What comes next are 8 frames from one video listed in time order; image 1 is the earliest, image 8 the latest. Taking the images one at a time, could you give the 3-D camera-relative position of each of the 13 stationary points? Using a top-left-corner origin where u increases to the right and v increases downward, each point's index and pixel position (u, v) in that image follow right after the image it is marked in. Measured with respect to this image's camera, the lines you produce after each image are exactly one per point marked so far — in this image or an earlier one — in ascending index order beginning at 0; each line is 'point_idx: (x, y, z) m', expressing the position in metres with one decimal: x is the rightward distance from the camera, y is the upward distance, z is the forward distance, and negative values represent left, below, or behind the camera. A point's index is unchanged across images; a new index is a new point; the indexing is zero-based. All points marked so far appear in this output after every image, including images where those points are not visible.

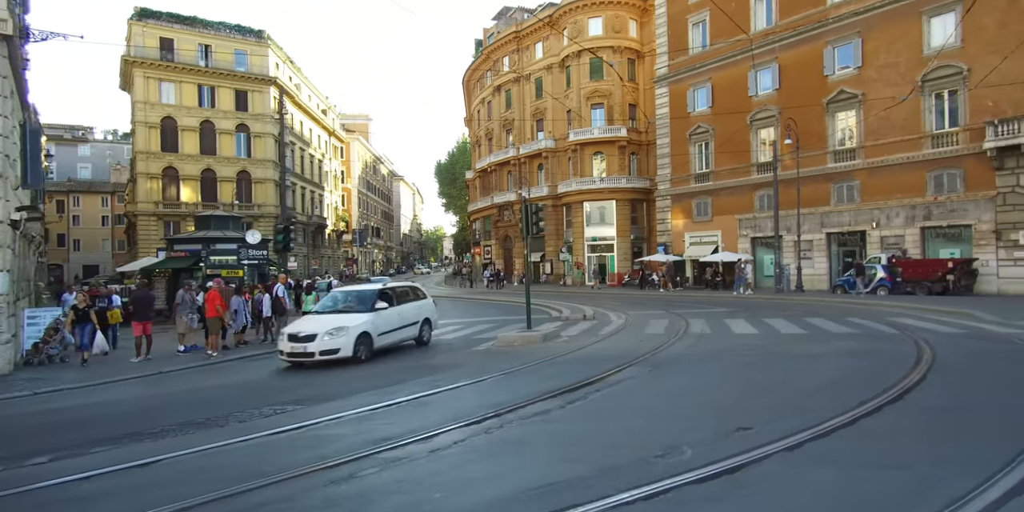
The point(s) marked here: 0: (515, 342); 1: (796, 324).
0: (-0.3, -2.5, +15.3) m
1: (+8.1, -2.1, +16.3) m
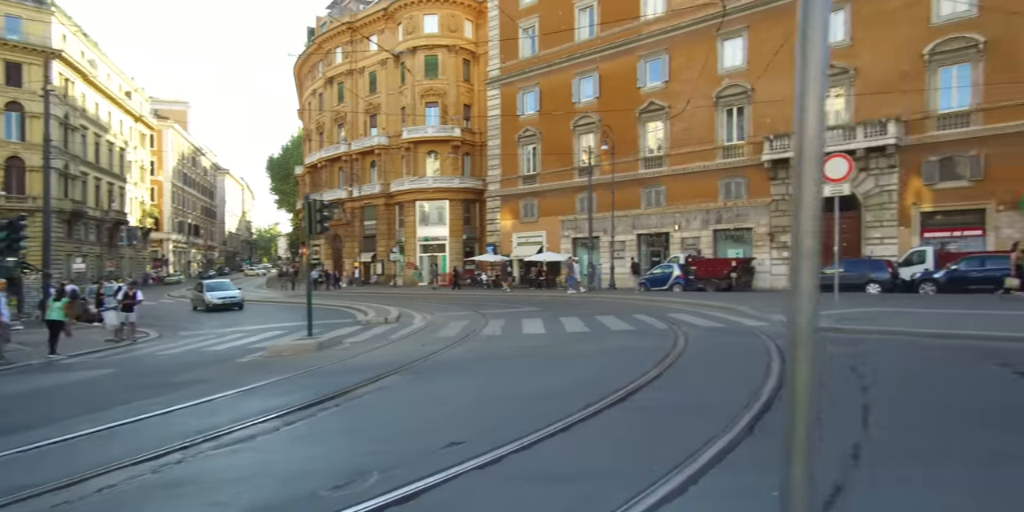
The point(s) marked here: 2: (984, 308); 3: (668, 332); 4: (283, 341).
0: (-5.9, -2.5, +14.2) m
1: (+2.1, -2.1, +17.0) m
2: (+13.7, -1.5, +15.8) m
3: (+4.5, -2.2, +16.0) m
4: (-6.5, -2.4, +15.3) m
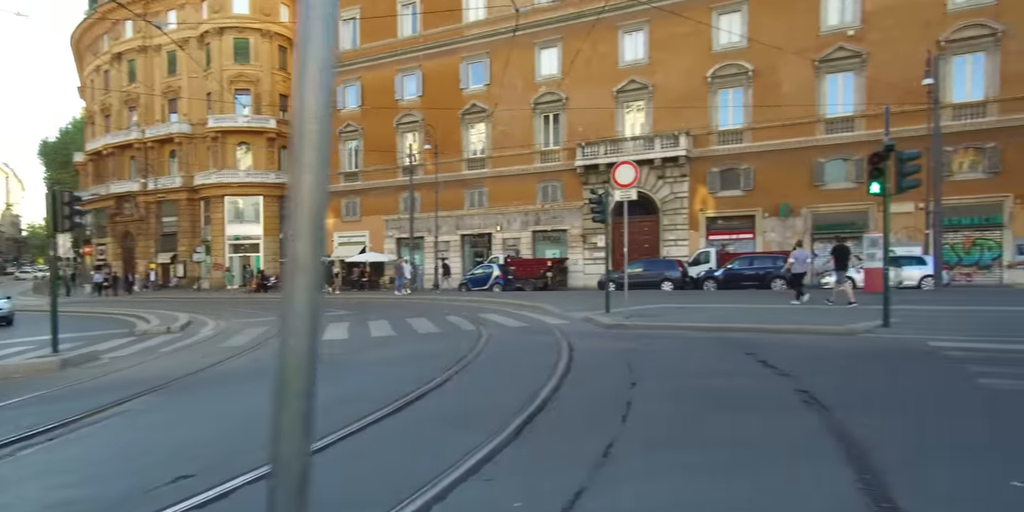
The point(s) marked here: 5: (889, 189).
0: (-10.8, -2.6, +11.9) m
1: (-3.8, -2.1, +16.5) m
2: (+7.8, -1.5, +18.1) m
3: (-1.2, -2.3, +16.1) m
4: (-11.7, -2.4, +12.8) m
5: (+9.1, +1.5, +12.7) m
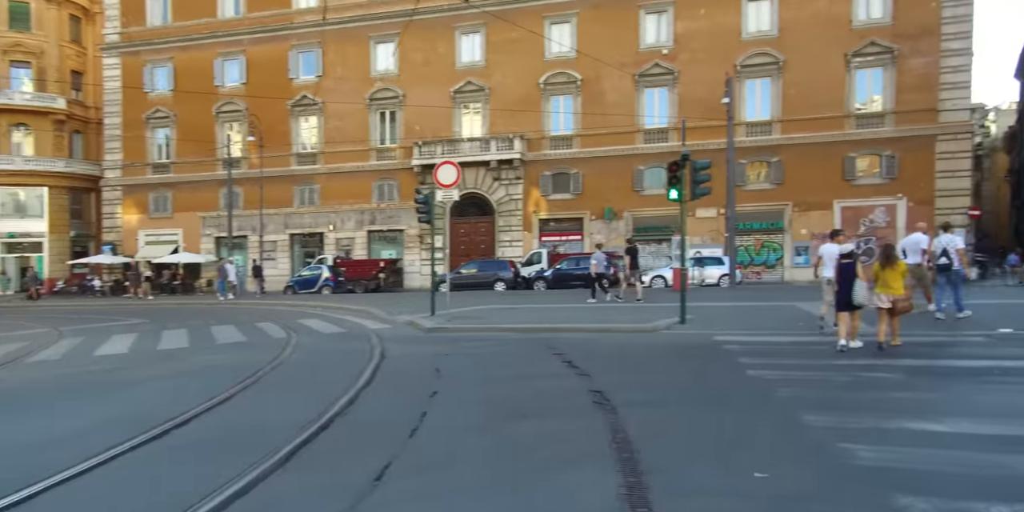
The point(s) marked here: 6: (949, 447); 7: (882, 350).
0: (-14.7, -2.7, +8.4) m
1: (-8.9, -2.2, +14.5) m
2: (+1.9, -1.6, +18.7) m
3: (-6.3, -2.4, +14.7) m
4: (-15.8, -2.5, +9.1) m
5: (+4.4, +1.5, +13.8) m
6: (+4.8, -2.1, +5.9) m
7: (+6.8, -1.7, +10.0) m
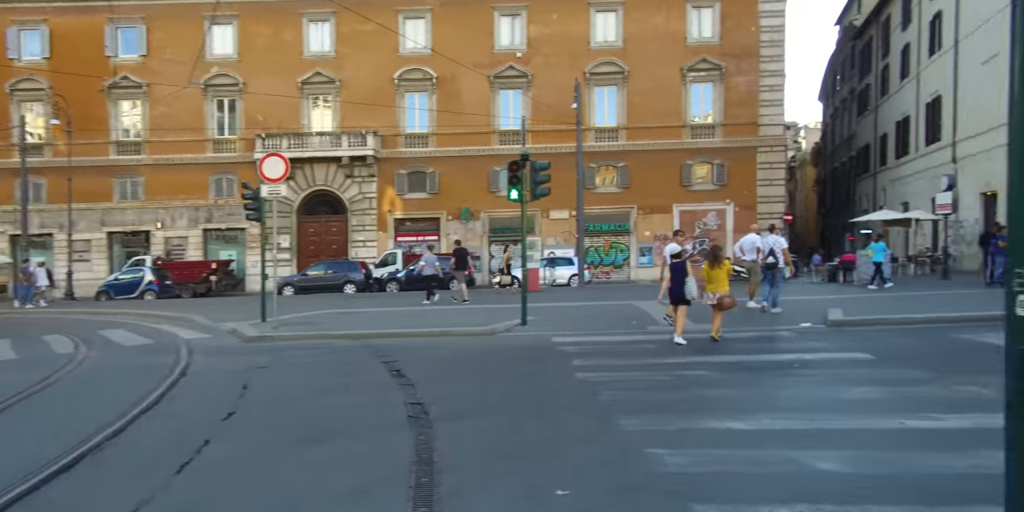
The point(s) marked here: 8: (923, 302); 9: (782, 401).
0: (-17.1, -2.6, +3.9) m
1: (-12.8, -2.2, +11.1) m
2: (-3.1, -1.6, +17.7) m
3: (-10.2, -2.4, +11.9) m
4: (-18.3, -2.5, +4.4) m
5: (+0.4, +1.5, +13.4) m
6: (+2.5, -2.0, +5.7) m
7: (+3.6, -1.6, +10.2) m
8: (+9.2, -1.0, +12.2) m
9: (+3.5, -1.8, +6.9) m
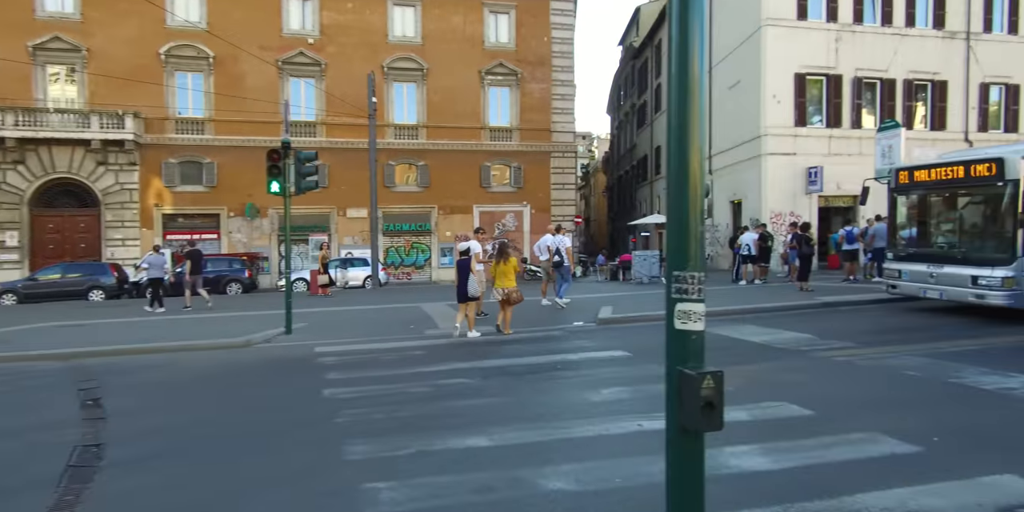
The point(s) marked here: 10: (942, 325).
0: (-18.4, -2.5, -2.9) m
1: (-16.5, -2.2, +5.3) m
2: (-9.4, -1.7, +14.5) m
3: (-14.3, -2.4, +6.9) m
4: (-19.7, -2.4, -2.8) m
5: (-4.7, +1.5, +11.6) m
6: (-0.3, -1.9, +4.9) m
7: (-0.7, -1.6, +9.5) m
8: (+4.1, -1.0, +13.2) m
9: (+0.3, -1.8, +6.3) m
10: (+6.6, -1.1, +8.3) m
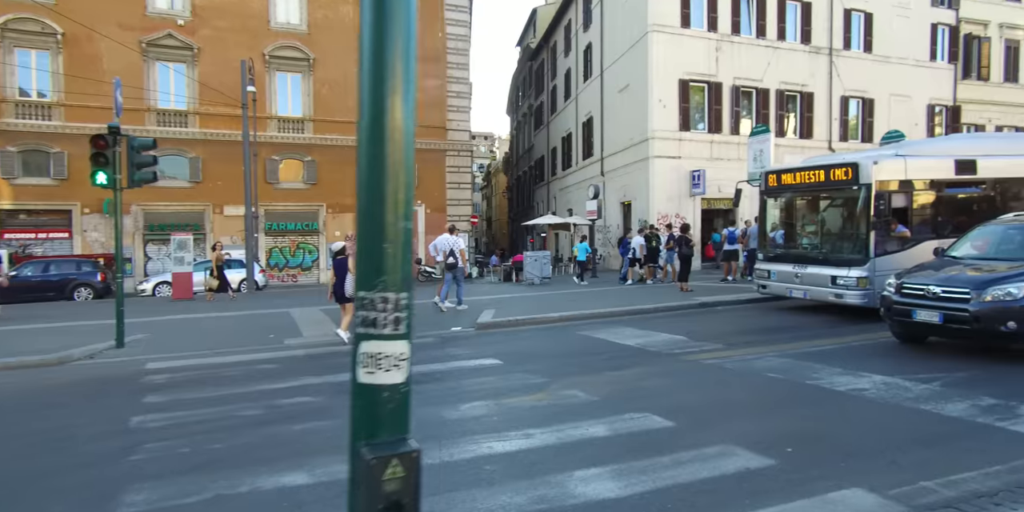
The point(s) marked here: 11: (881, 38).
0: (-18.3, -2.5, -6.6) m
1: (-17.7, -2.2, +1.8) m
2: (-12.2, -1.7, +12.0) m
3: (-15.8, -2.4, +3.7) m
4: (-19.5, -2.3, -6.7) m
5: (-7.1, +1.4, +9.9) m
6: (-1.7, -1.9, +4.0) m
7: (-2.8, -1.6, +8.5) m
8: (+1.3, -1.1, +12.9) m
9: (-1.3, -1.7, +5.5) m
10: (+4.6, -1.1, +8.4) m
11: (+13.1, +7.8, +19.2) m
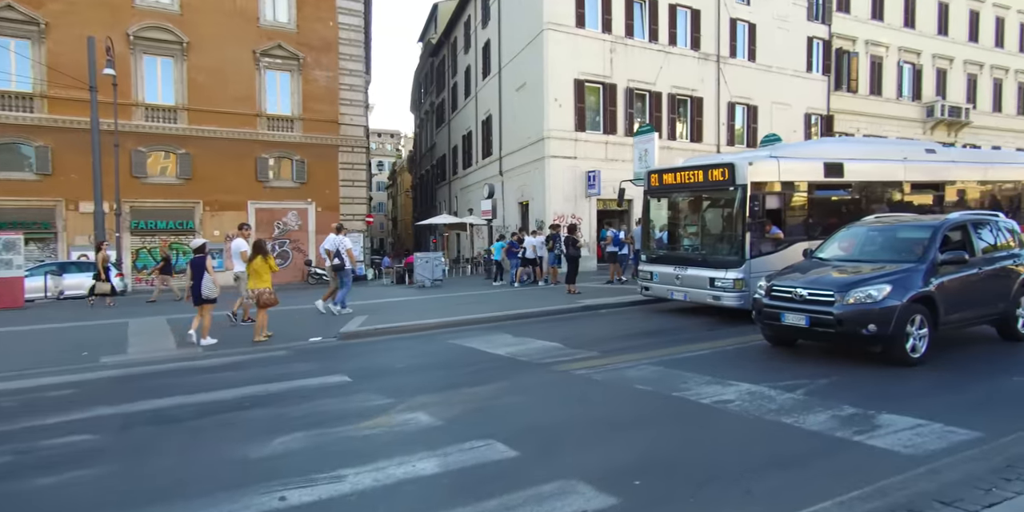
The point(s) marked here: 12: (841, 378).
0: (-17.7, -2.4, -10.1) m
1: (-18.4, -2.2, -1.7) m
2: (-14.5, -1.8, +9.2) m
3: (-16.9, -2.4, +0.4) m
4: (-19.0, -2.3, -10.4) m
5: (-9.2, +1.4, +7.9) m
6: (-2.9, -1.9, +2.8) m
7: (-4.7, -1.6, +7.1) m
8: (-1.3, -1.1, +12.1) m
9: (-2.8, -1.7, +4.3) m
10: (+2.6, -1.1, +8.1) m
11: (+9.4, +7.7, +20.1) m
12: (+3.2, -1.2, +5.2) m
